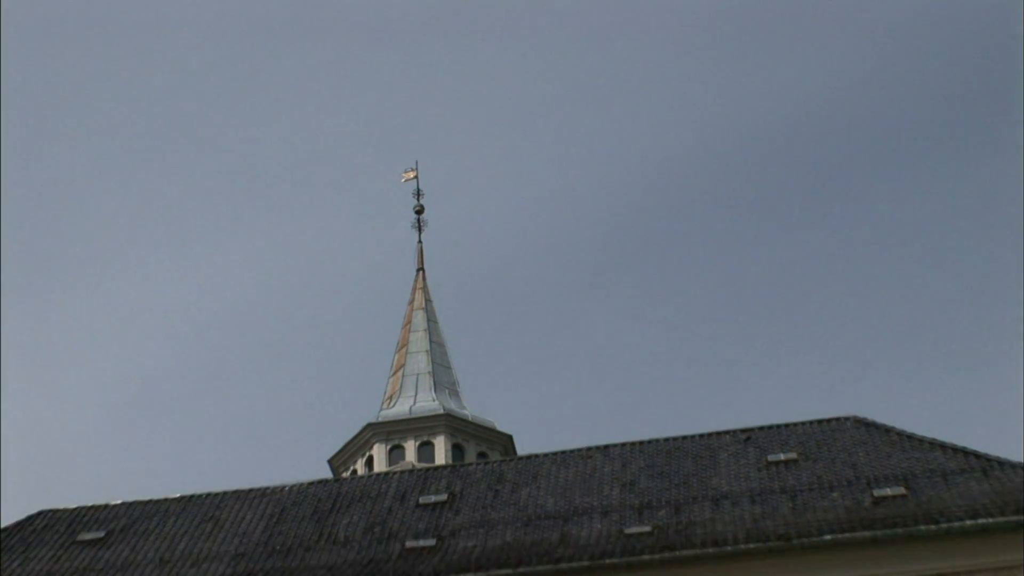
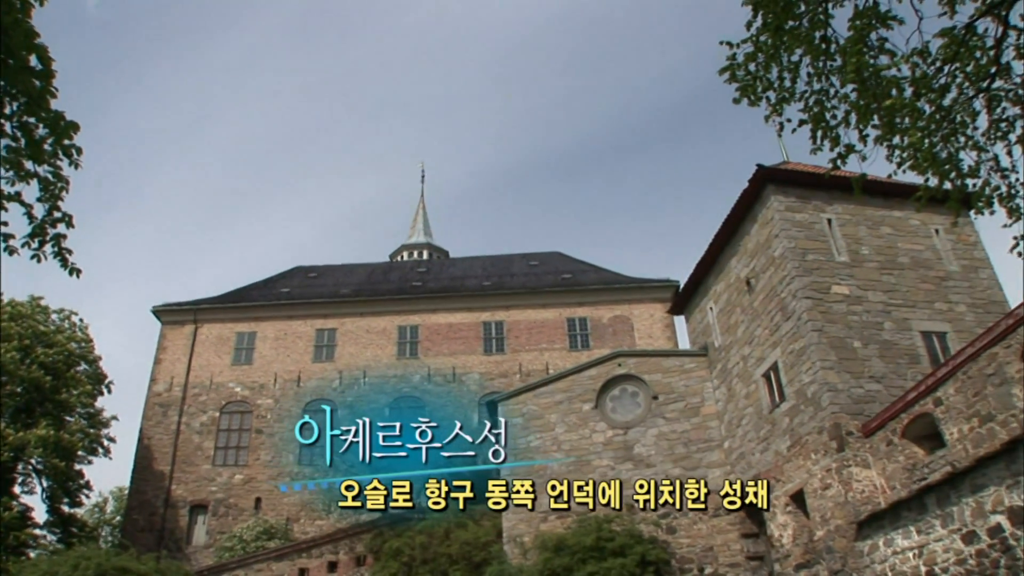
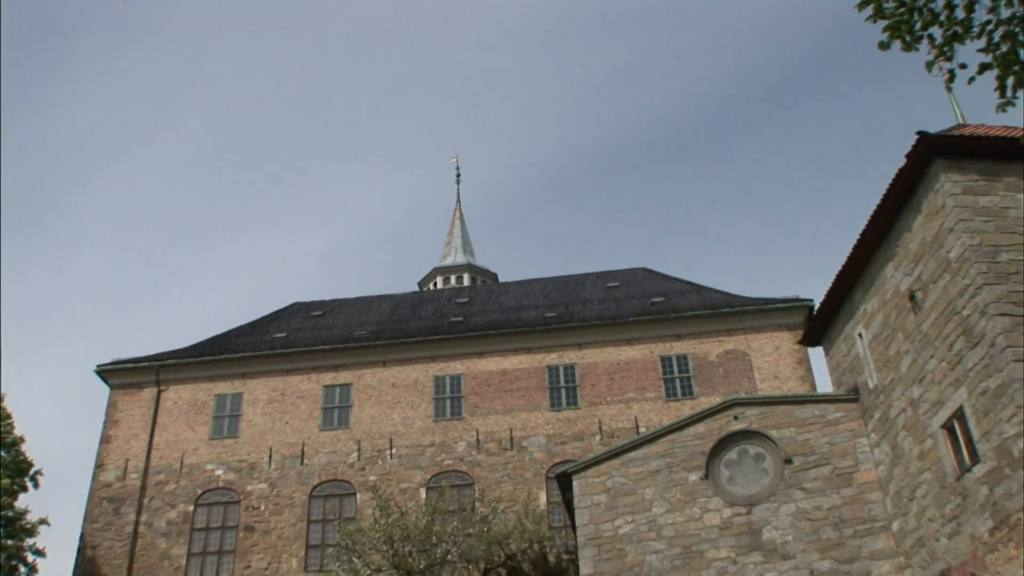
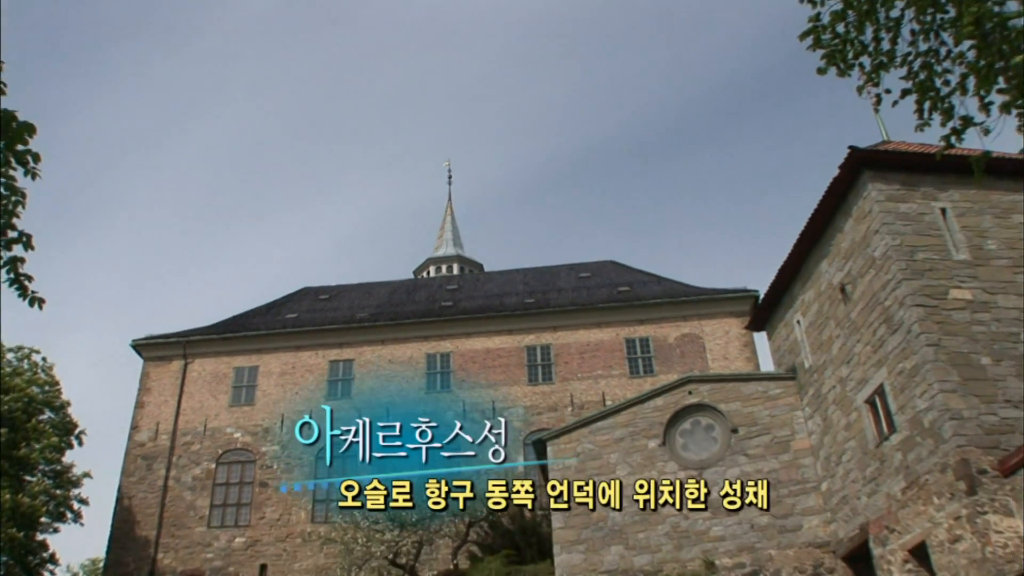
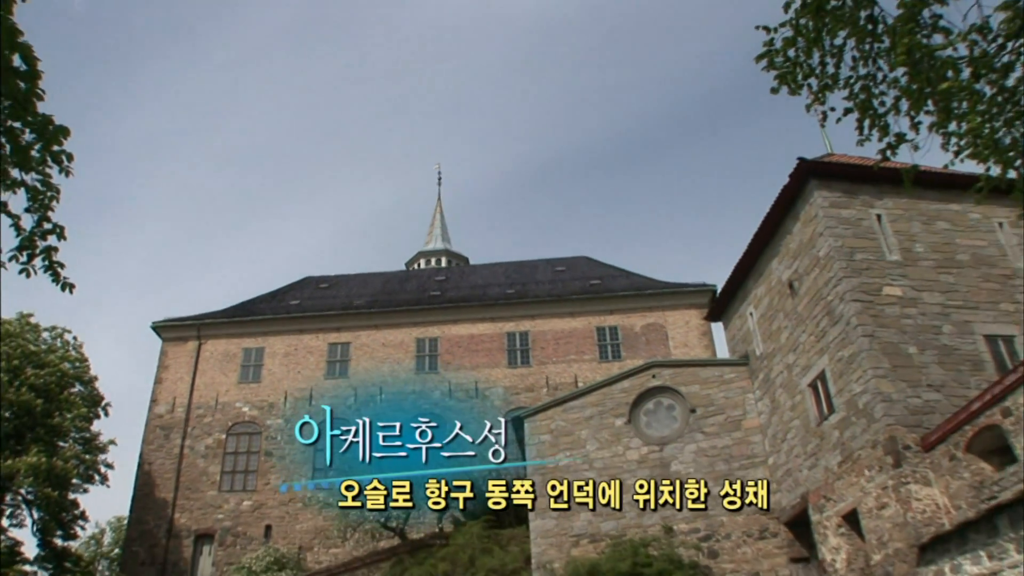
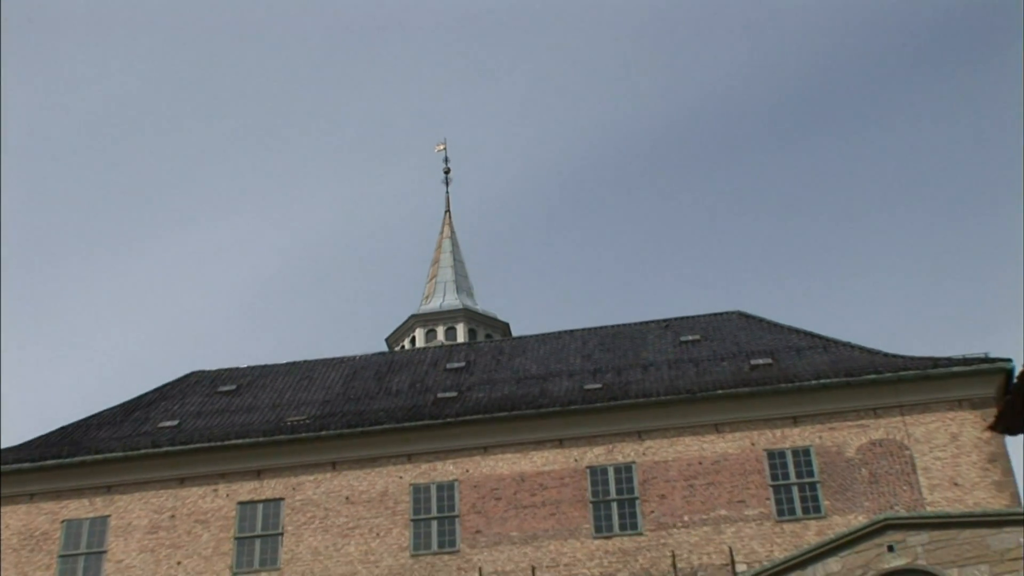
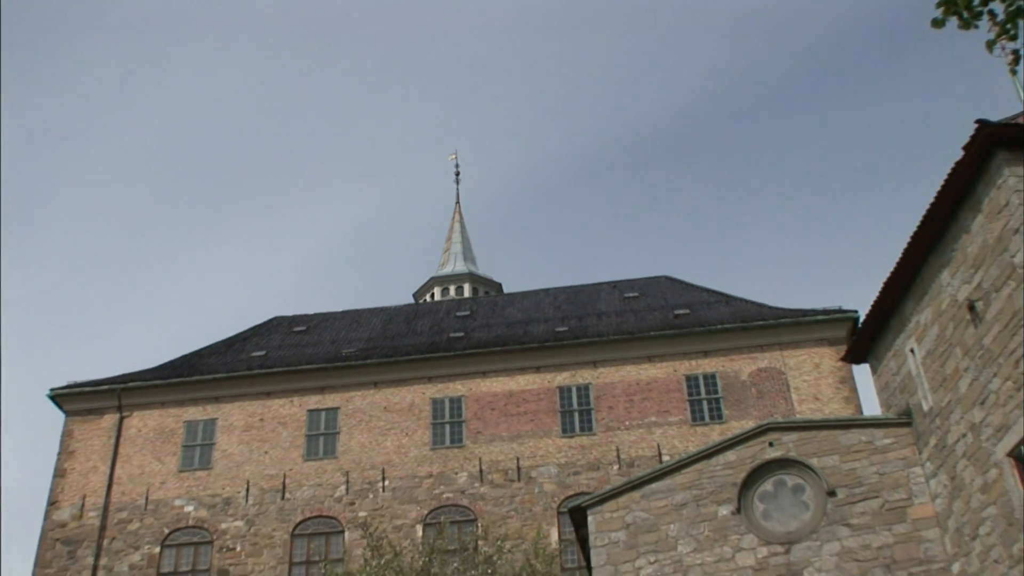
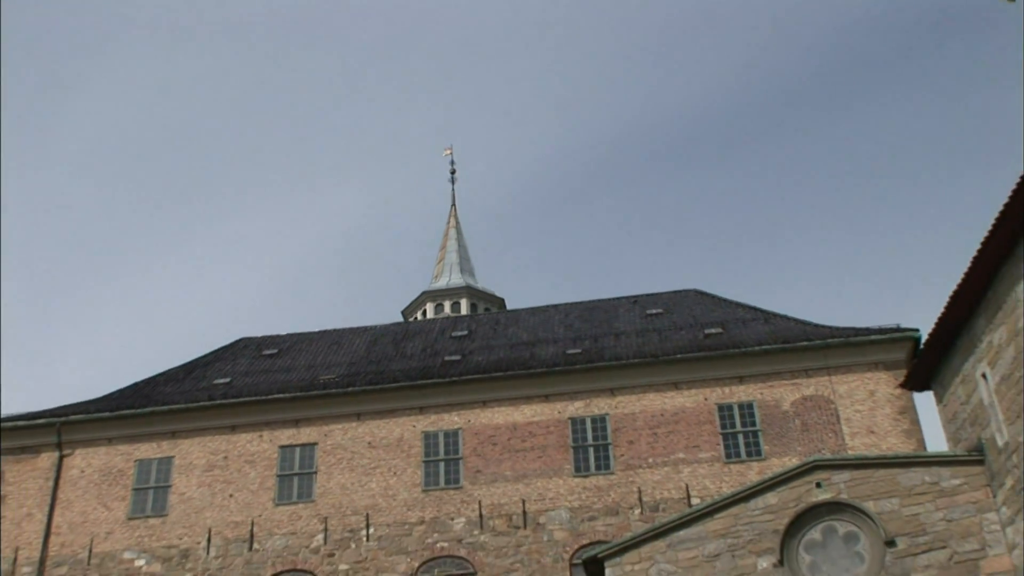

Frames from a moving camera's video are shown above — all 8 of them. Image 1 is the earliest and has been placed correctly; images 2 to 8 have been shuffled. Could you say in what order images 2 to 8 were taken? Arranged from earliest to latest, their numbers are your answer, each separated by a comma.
6, 8, 7, 3, 4, 5, 2
